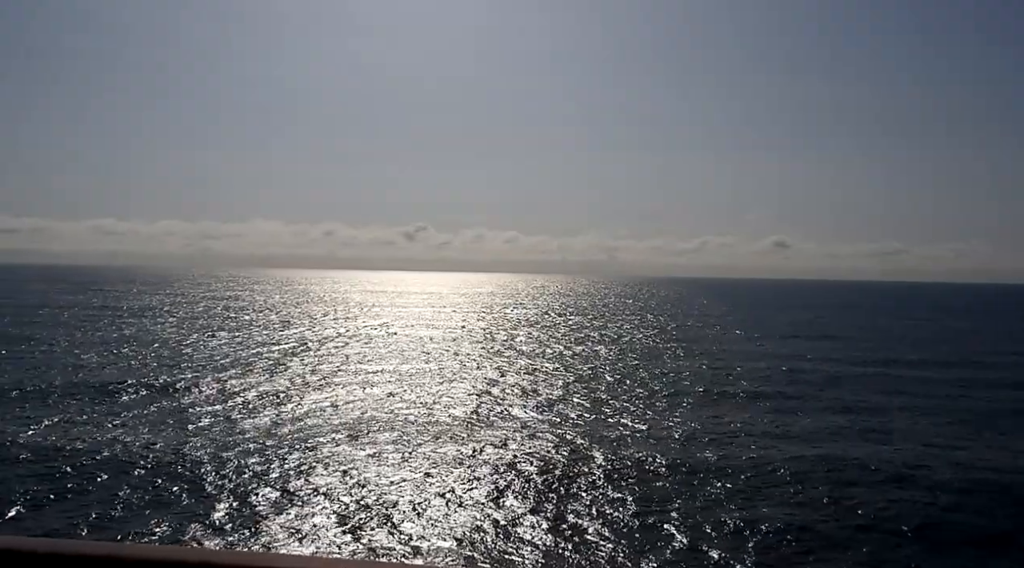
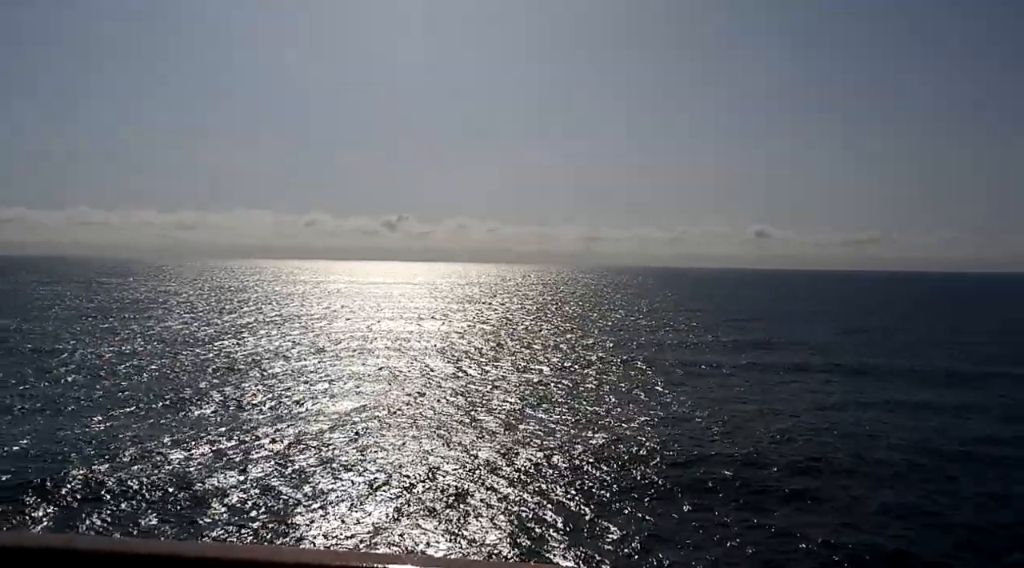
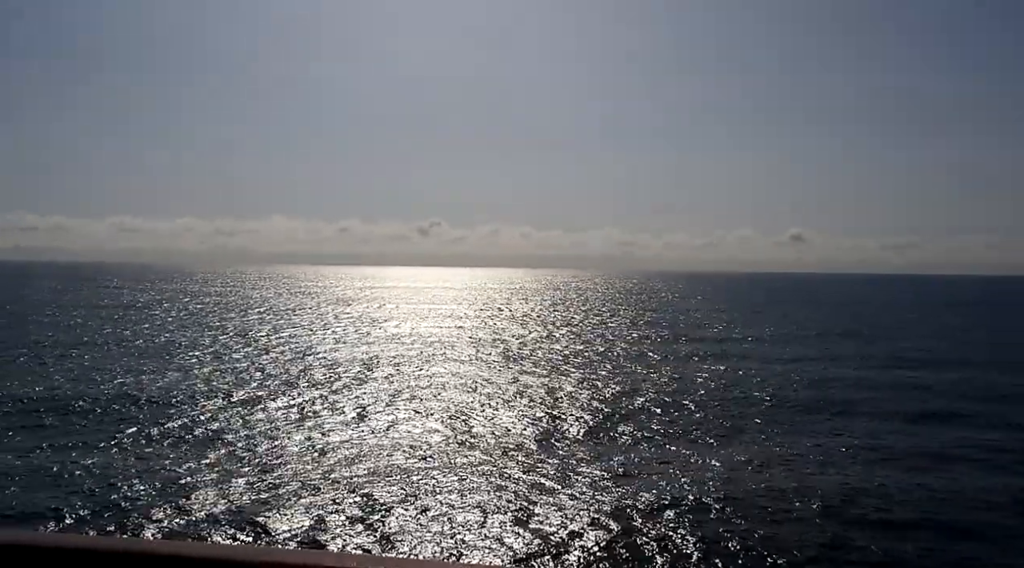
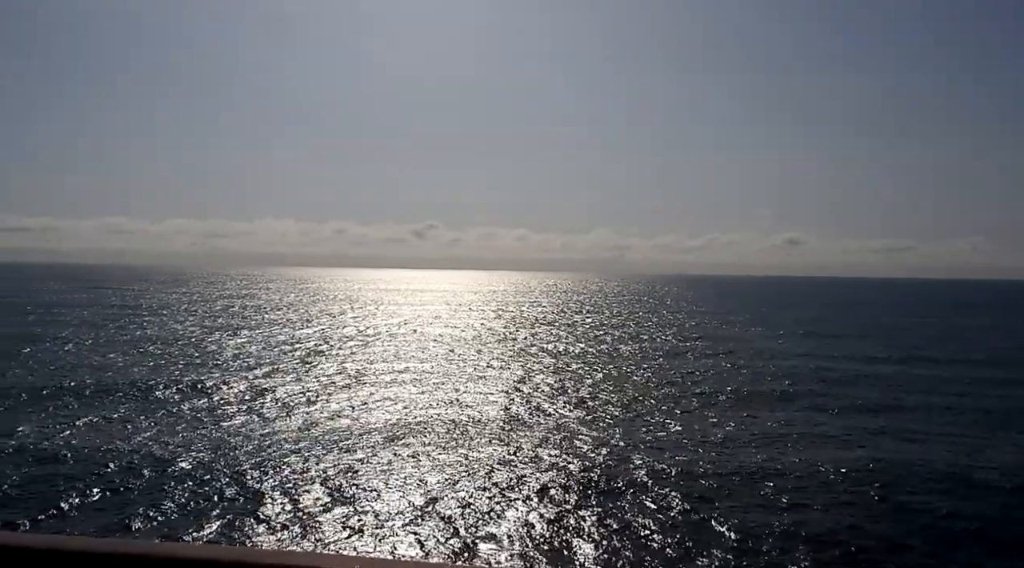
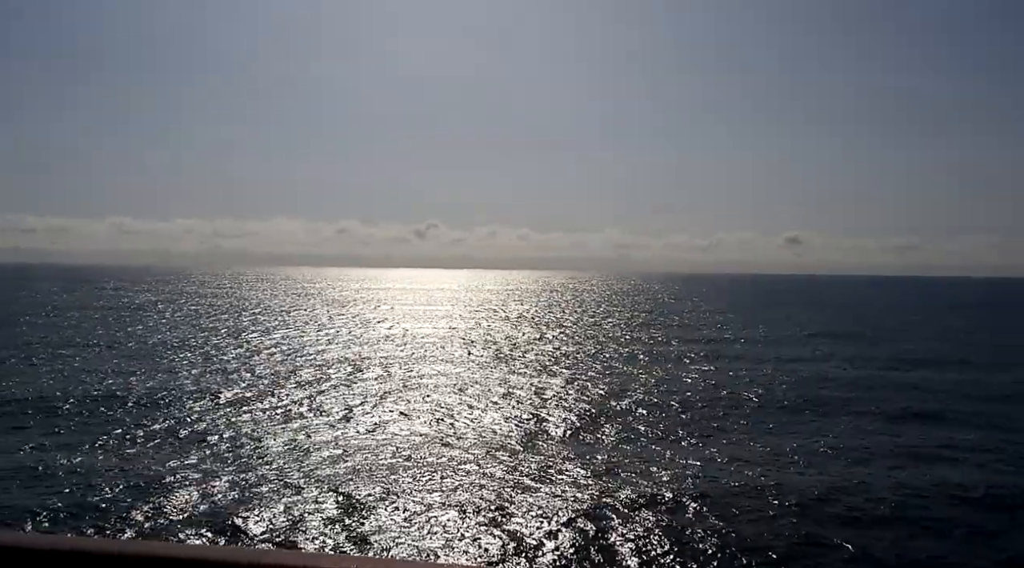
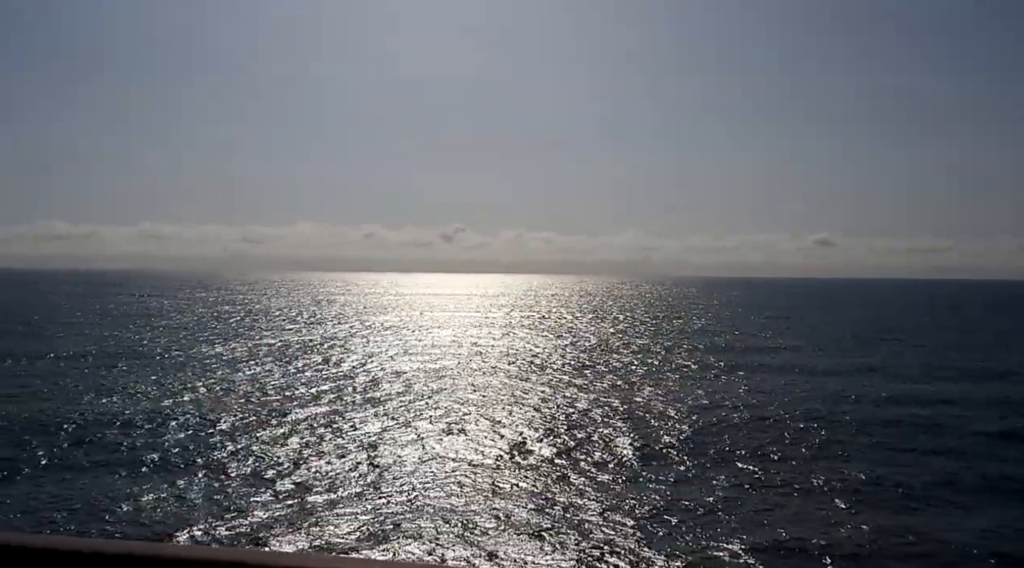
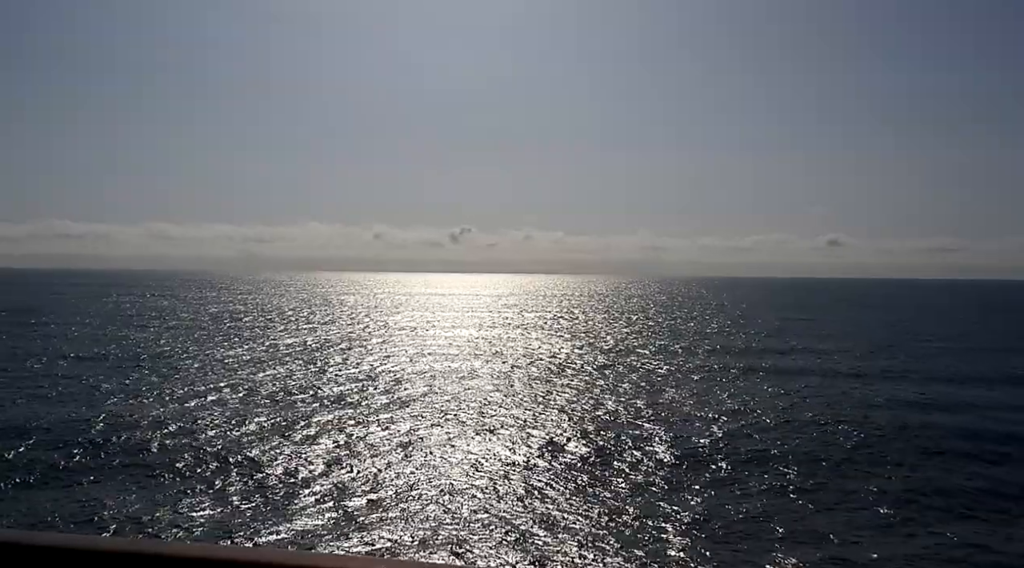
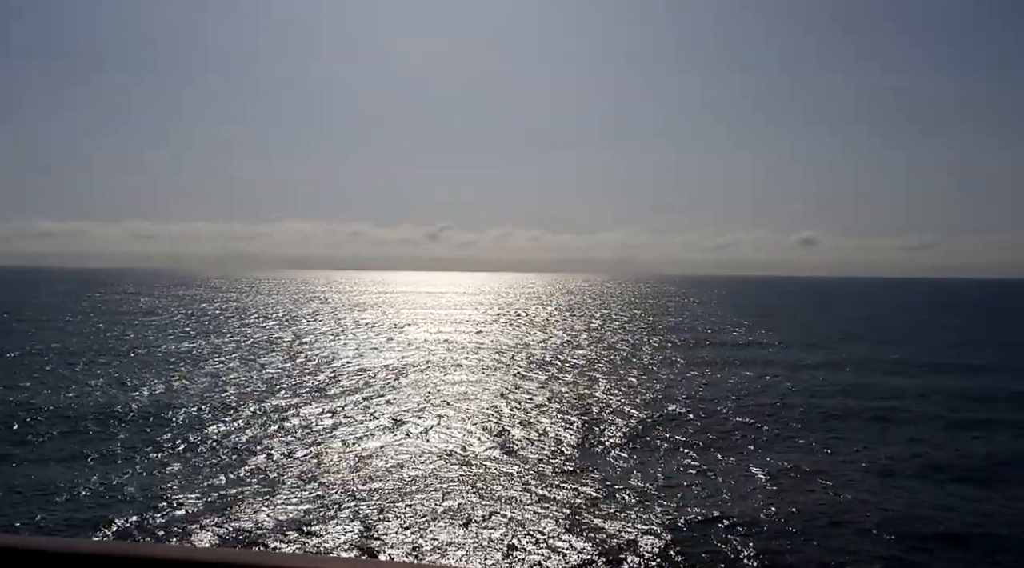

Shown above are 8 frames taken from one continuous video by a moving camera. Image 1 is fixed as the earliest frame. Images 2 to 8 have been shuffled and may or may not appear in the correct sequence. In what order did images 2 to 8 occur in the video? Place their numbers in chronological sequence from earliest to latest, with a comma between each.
4, 5, 3, 8, 6, 7, 2
